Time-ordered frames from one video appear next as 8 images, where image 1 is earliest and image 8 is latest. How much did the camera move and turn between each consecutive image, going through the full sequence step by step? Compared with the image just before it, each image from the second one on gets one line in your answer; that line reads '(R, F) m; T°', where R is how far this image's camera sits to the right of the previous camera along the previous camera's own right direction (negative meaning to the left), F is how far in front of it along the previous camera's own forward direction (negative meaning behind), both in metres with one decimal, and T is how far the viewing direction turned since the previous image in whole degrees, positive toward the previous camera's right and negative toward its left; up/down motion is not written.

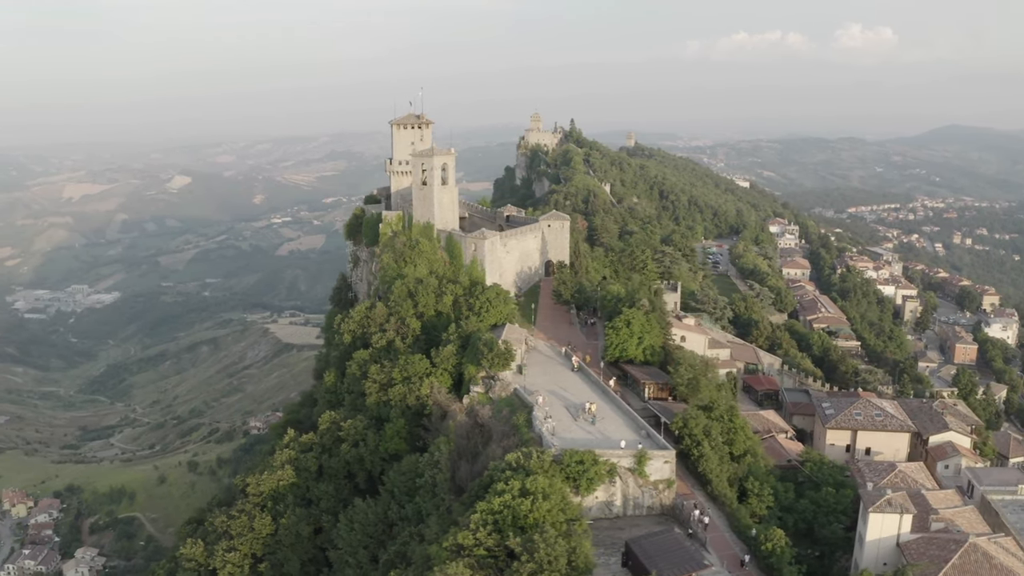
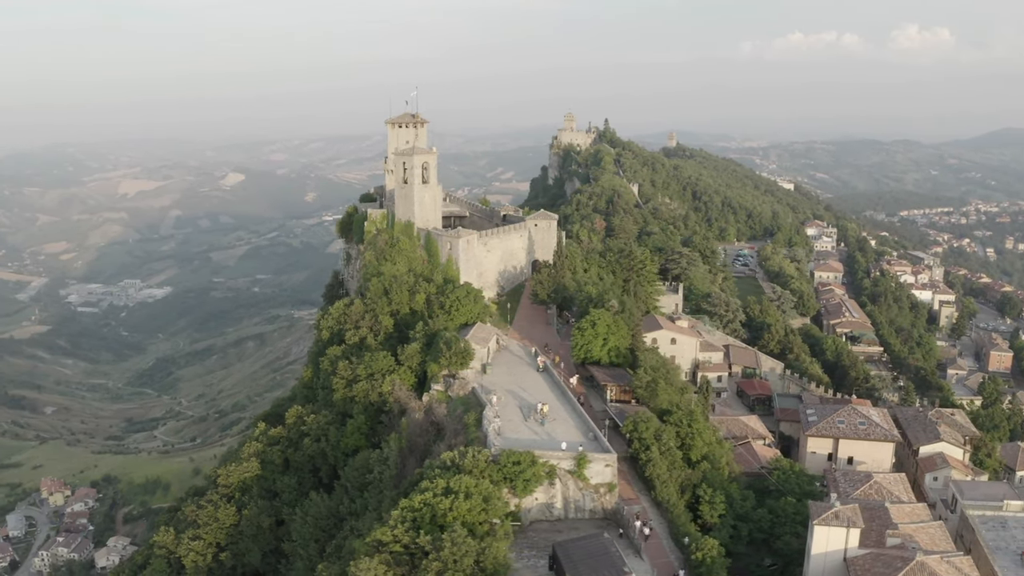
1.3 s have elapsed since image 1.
(+2.4, +0.3) m; -3°
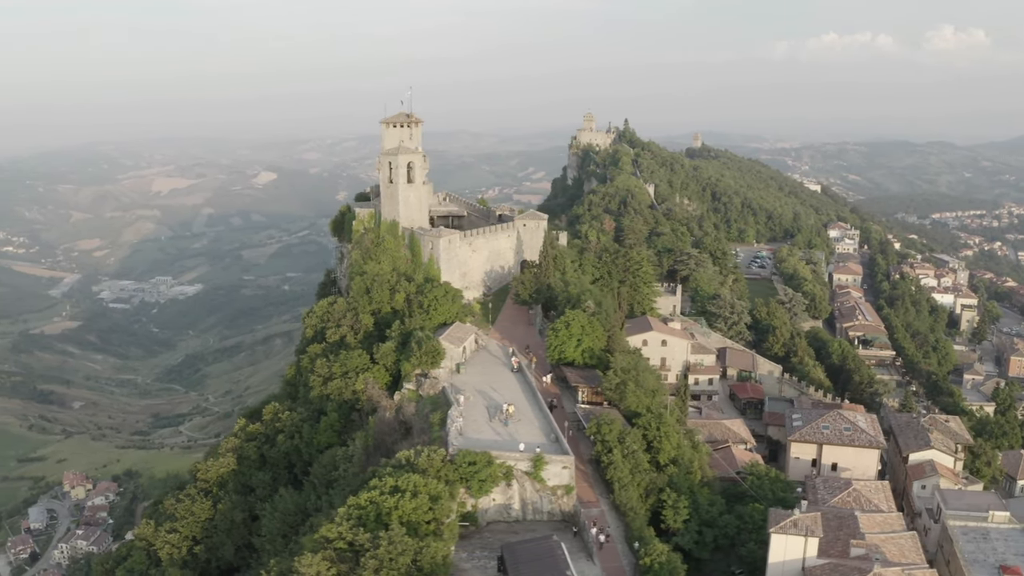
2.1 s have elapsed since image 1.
(+1.5, +0.2) m; -2°
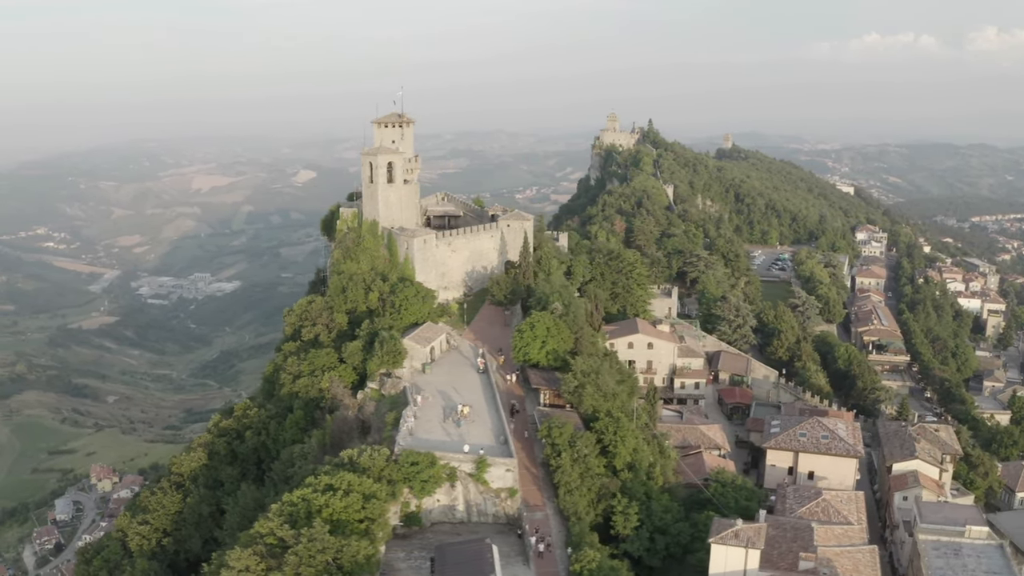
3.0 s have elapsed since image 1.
(+2.0, +0.2) m; -2°
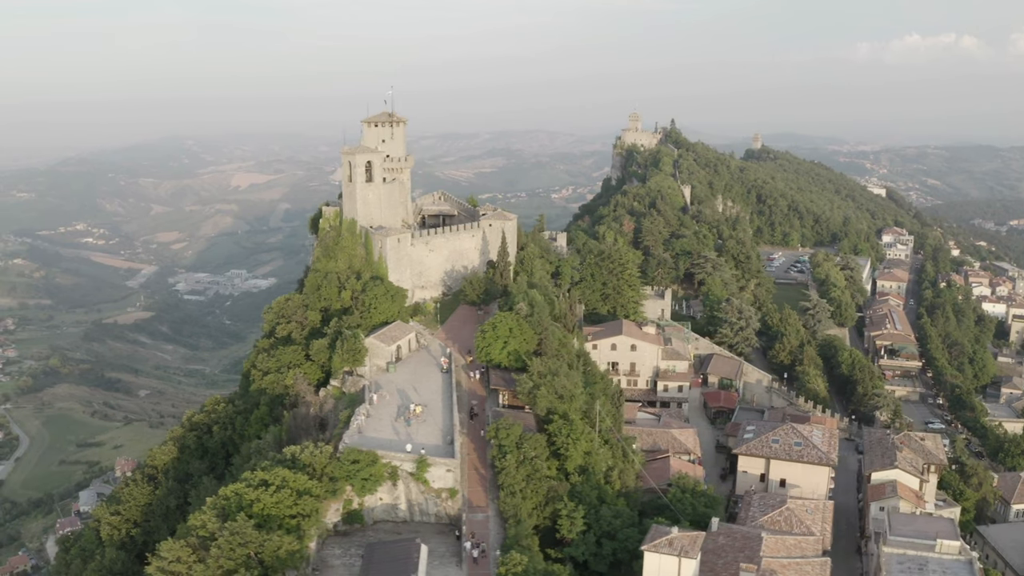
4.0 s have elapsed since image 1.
(+2.0, +0.2) m; -2°
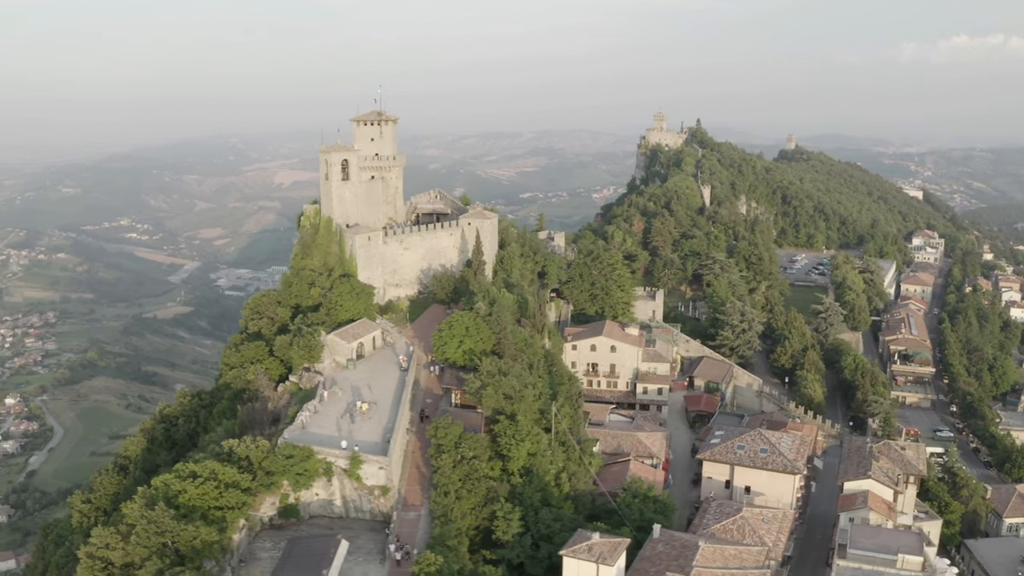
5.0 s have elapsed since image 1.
(+2.2, +0.2) m; -2°
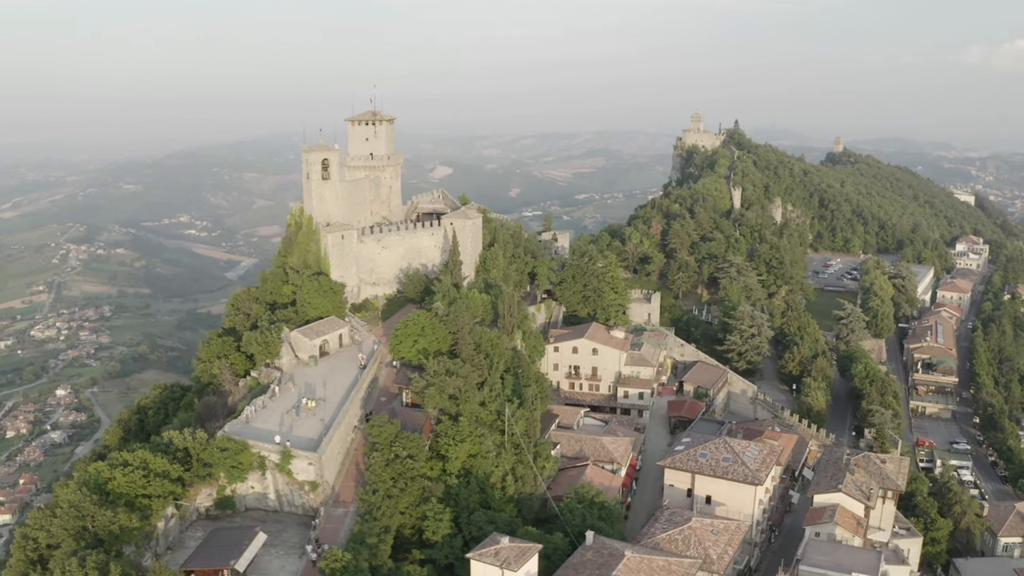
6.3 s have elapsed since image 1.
(+2.6, +0.2) m; -3°
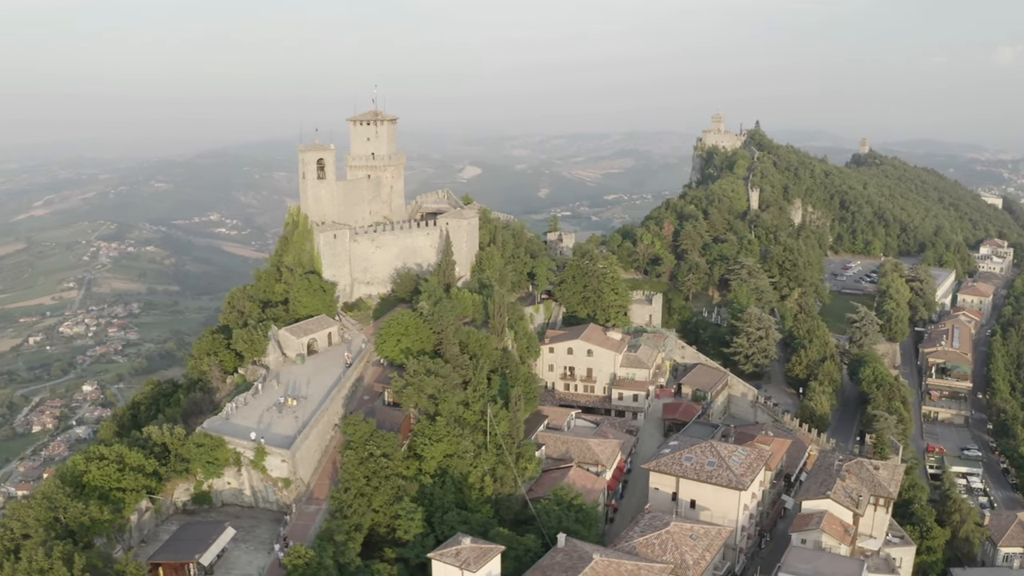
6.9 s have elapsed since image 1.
(+1.2, 0.0) m; -2°
